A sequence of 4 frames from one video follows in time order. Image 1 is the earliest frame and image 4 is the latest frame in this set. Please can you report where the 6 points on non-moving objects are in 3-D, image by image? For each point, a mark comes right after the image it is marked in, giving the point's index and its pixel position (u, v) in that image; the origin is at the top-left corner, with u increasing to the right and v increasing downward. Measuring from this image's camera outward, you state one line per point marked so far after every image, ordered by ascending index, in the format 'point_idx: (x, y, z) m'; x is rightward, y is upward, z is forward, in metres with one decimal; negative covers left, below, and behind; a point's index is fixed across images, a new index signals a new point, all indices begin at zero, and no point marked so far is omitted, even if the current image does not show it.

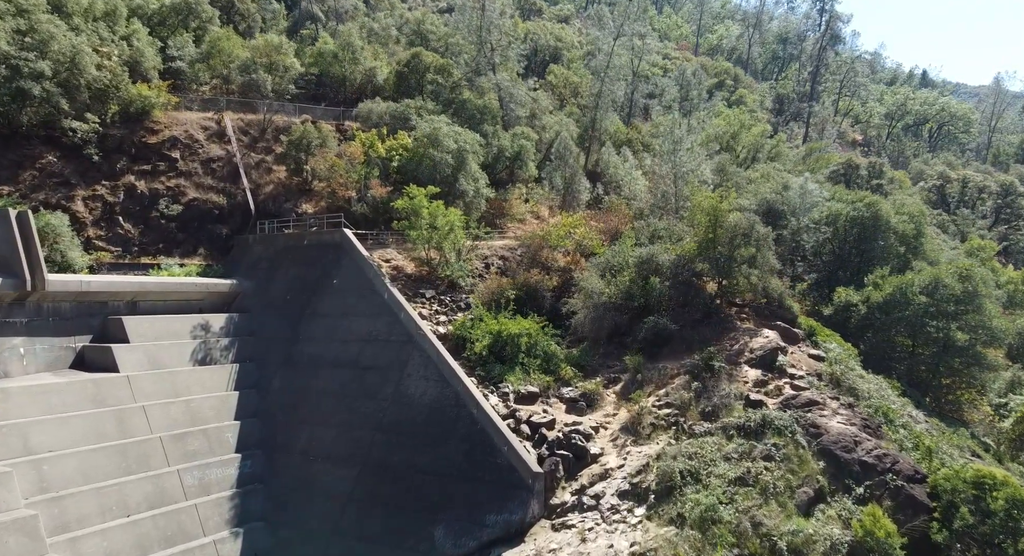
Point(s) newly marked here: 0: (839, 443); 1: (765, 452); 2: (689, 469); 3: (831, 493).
0: (+8.0, -4.1, +19.0) m
1: (+6.2, -4.3, +19.1) m
2: (+4.4, -4.7, +19.2) m
3: (+7.6, -5.1, +18.4) m
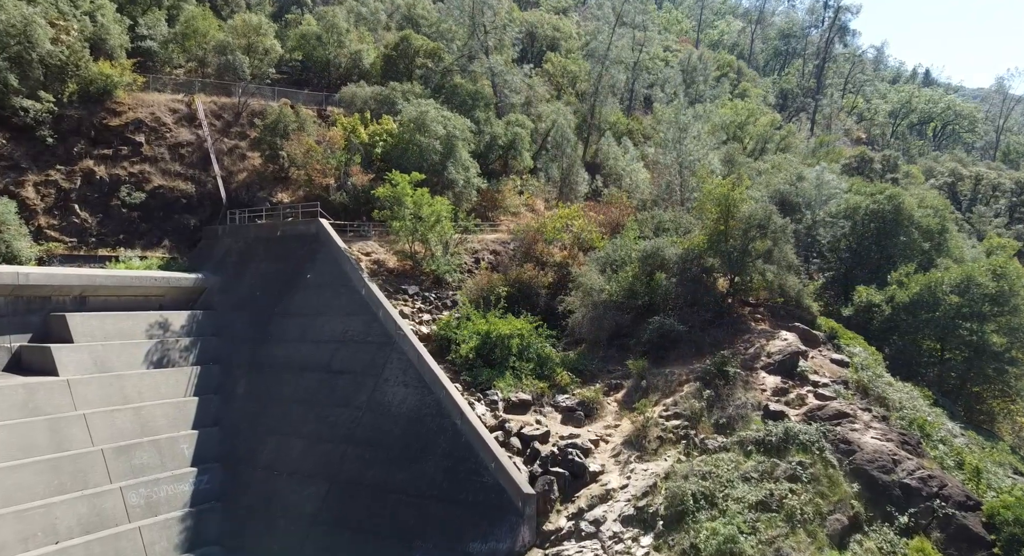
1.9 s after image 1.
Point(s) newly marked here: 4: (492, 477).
0: (+7.8, -3.9, +16.6) m
1: (+5.9, -4.2, +16.7) m
2: (+4.1, -4.6, +16.8) m
3: (+7.3, -5.0, +16.0) m
4: (-0.5, -4.5, +17.8) m
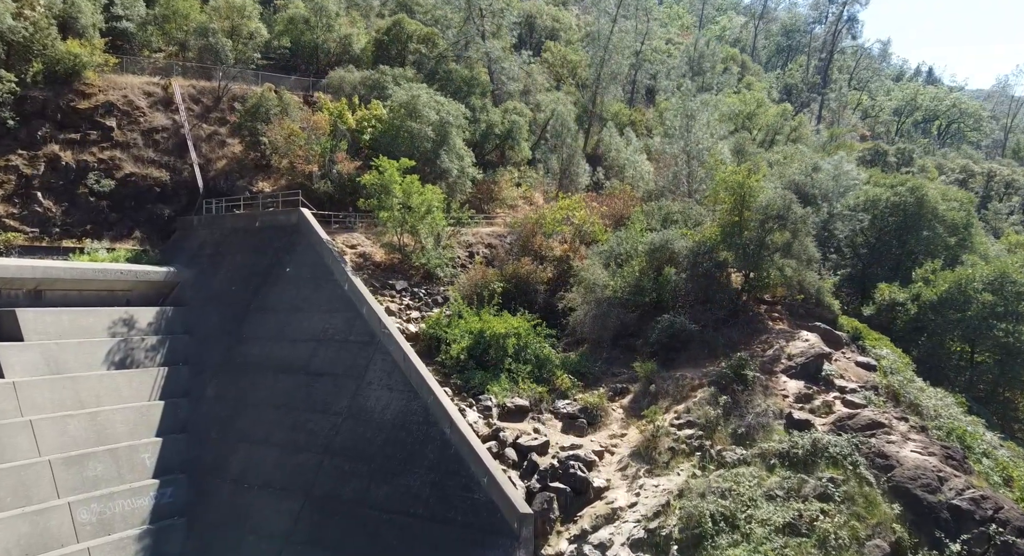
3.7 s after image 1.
0: (+7.7, -3.8, +14.7) m
1: (+5.8, -4.0, +14.9) m
2: (+4.0, -4.4, +14.9) m
3: (+7.2, -4.8, +14.1) m
4: (-0.6, -4.4, +15.9) m
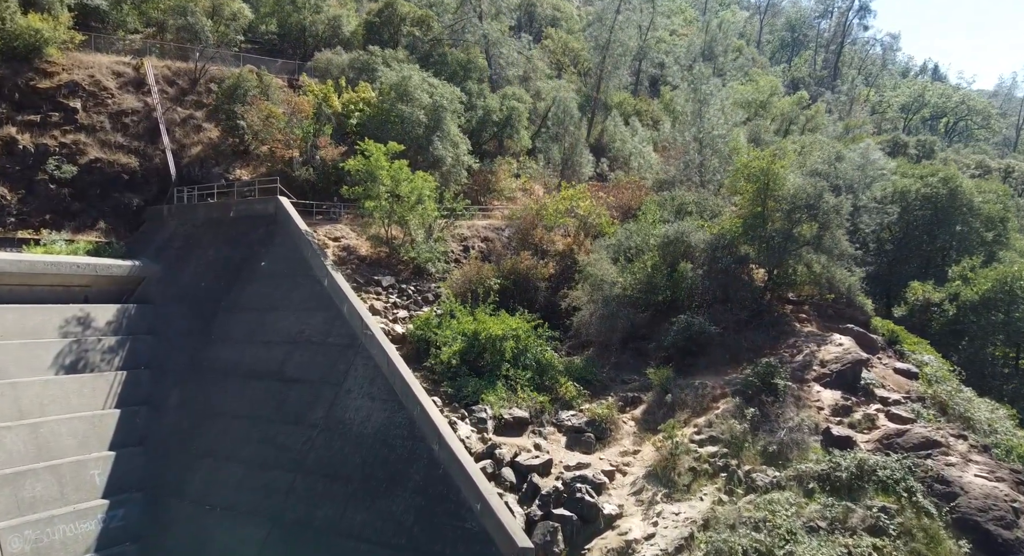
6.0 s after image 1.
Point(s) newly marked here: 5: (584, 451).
0: (+7.6, -3.7, +12.6) m
1: (+5.8, -4.0, +12.7) m
2: (+4.0, -4.4, +12.7) m
3: (+7.1, -4.8, +12.0) m
4: (-0.6, -4.3, +13.8) m
5: (+1.5, -3.6, +16.1) m
